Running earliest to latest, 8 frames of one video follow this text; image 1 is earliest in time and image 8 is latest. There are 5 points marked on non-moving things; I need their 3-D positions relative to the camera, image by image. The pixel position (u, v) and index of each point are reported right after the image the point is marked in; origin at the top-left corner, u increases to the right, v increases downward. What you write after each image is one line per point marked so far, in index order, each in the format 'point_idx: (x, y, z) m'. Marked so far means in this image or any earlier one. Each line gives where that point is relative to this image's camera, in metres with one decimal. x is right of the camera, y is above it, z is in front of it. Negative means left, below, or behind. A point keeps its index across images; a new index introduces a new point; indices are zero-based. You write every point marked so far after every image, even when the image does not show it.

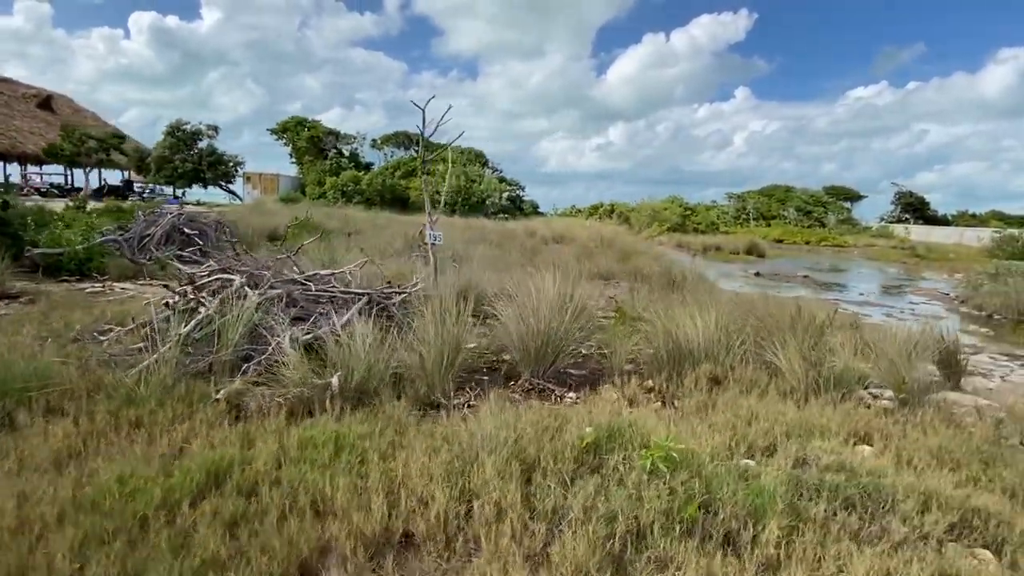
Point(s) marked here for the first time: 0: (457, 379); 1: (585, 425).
0: (-0.5, -0.8, +4.7) m
1: (+0.4, -0.8, +3.5) m
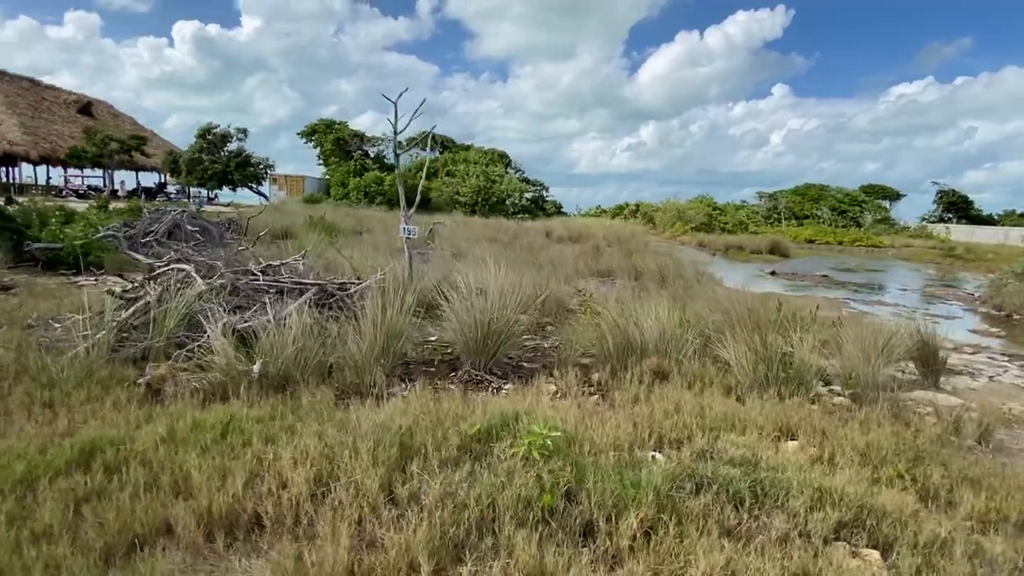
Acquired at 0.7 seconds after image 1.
0: (-1.0, -0.7, +4.6) m
1: (-0.1, -0.7, +3.4) m
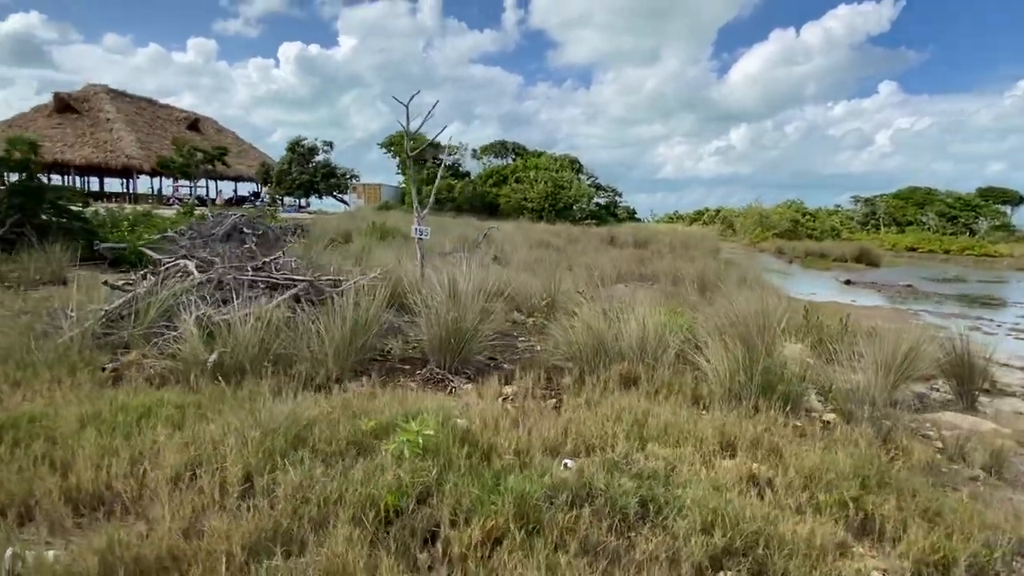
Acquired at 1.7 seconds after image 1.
0: (-1.3, -0.6, +4.6) m
1: (-0.6, -0.7, +3.4) m
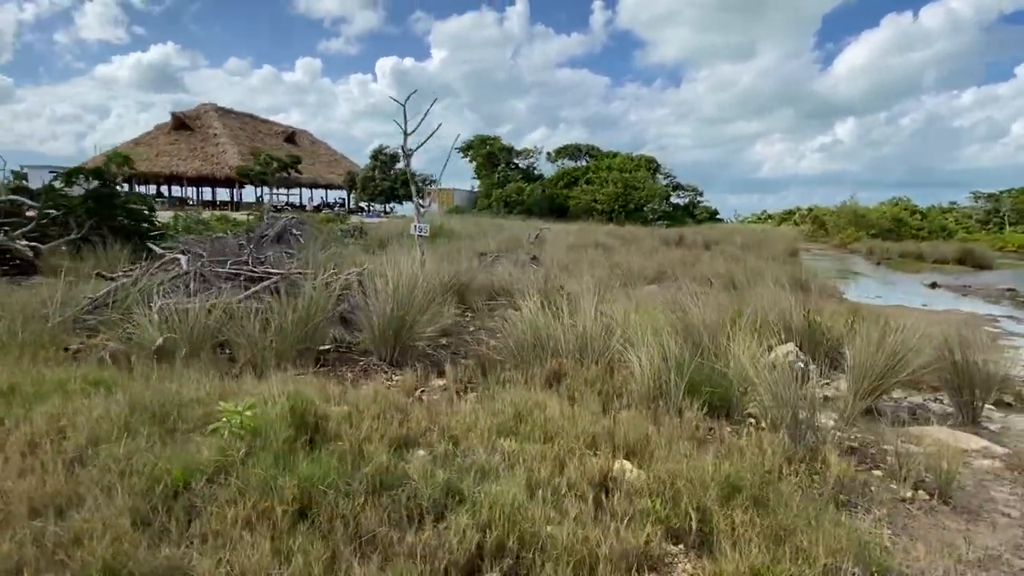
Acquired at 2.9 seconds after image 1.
0: (-1.8, -0.6, +4.8) m
1: (-1.4, -0.6, +3.4) m
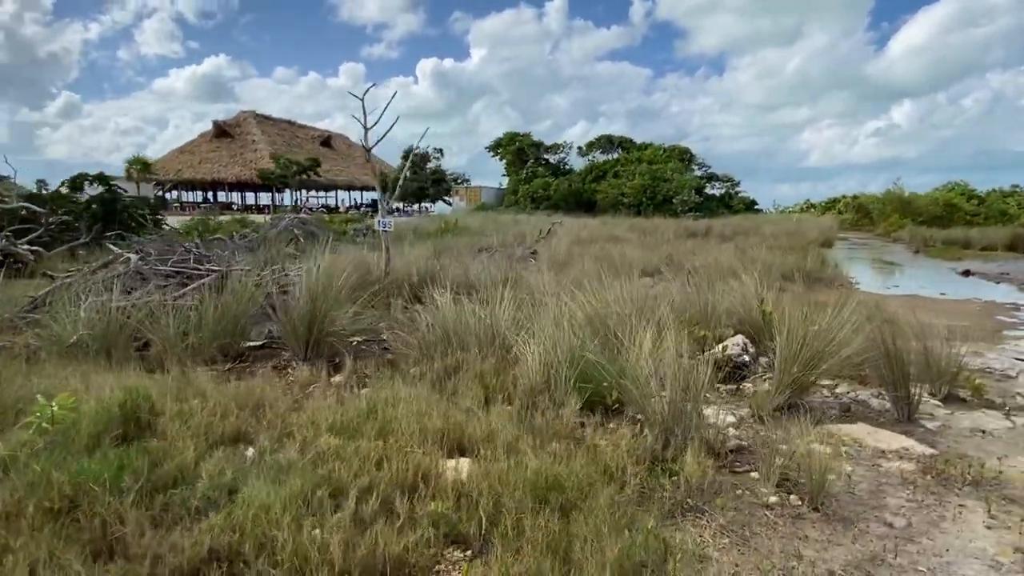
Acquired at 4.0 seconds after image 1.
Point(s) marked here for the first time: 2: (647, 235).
0: (-2.5, -0.5, +4.7) m
1: (-2.2, -0.6, +3.3) m
2: (+4.8, +1.8, +19.9) m
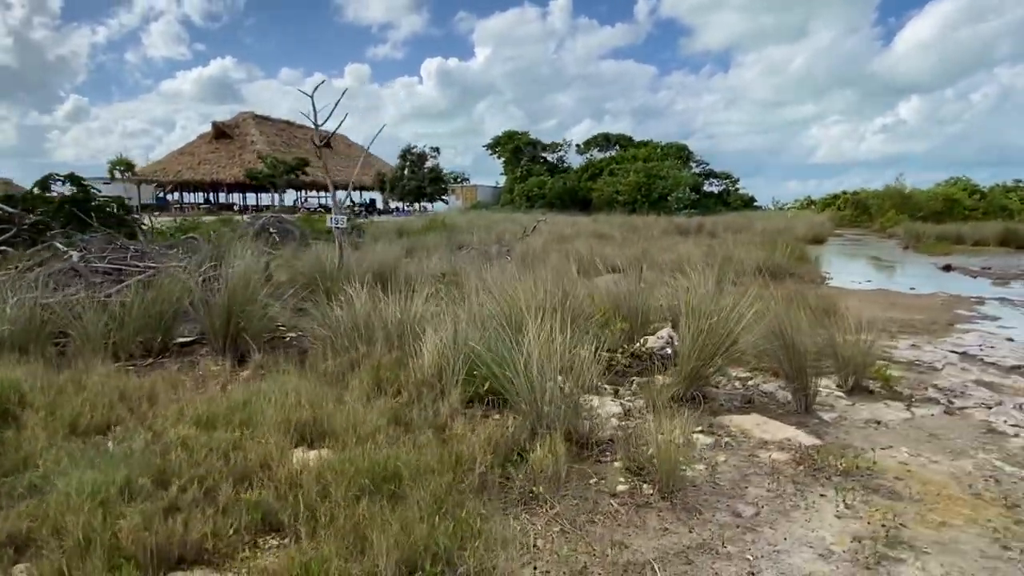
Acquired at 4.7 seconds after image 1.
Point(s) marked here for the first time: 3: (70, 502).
0: (-3.2, -0.5, +4.8) m
1: (-2.9, -0.5, +3.4) m
2: (+4.2, +1.9, +19.8) m
3: (-1.6, -0.8, +2.1) m
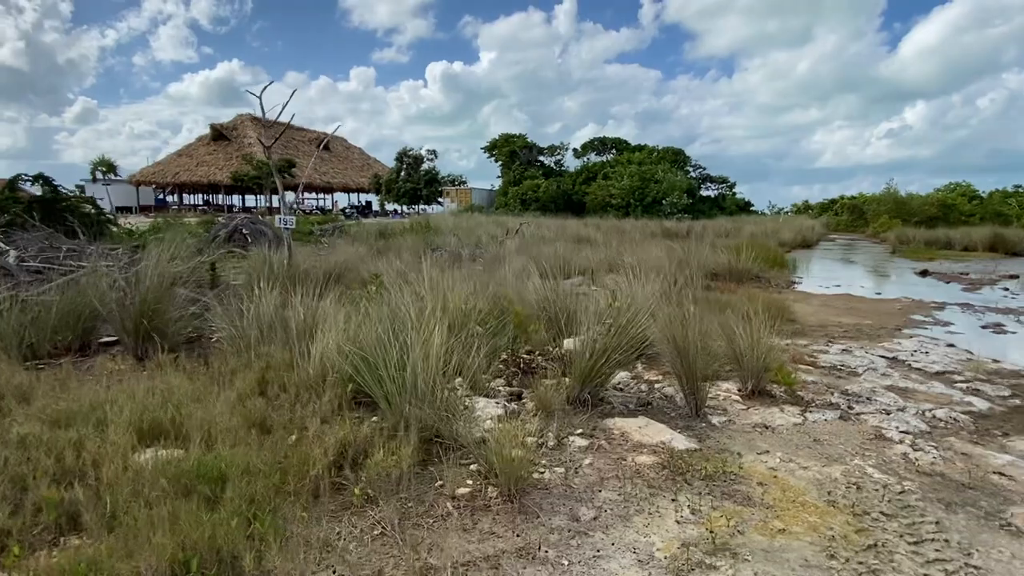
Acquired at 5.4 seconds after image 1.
0: (-3.9, -0.5, +4.8) m
1: (-3.6, -0.5, +3.4) m
2: (+3.7, +1.8, +19.8) m
3: (-2.3, -0.8, +2.1) m
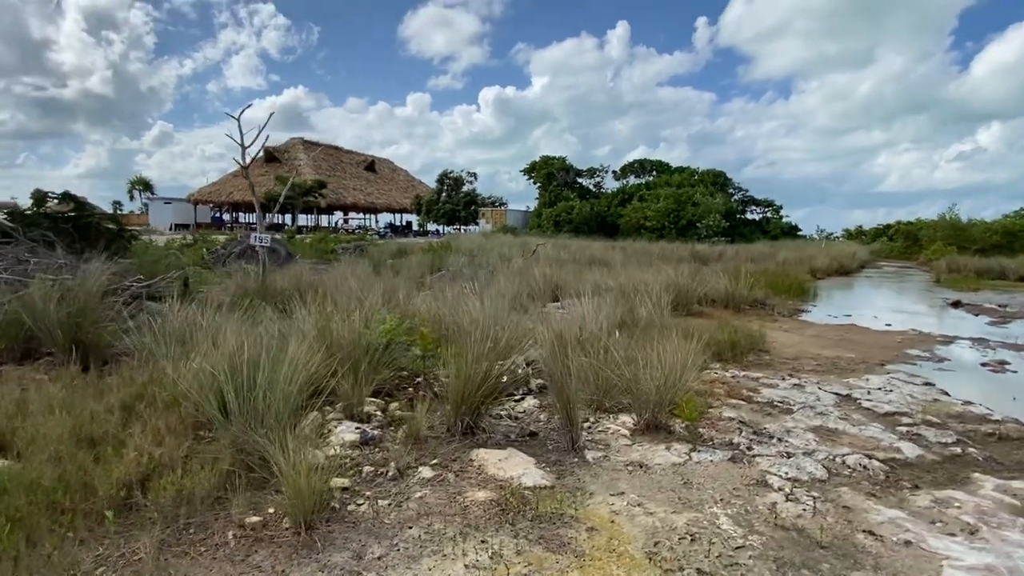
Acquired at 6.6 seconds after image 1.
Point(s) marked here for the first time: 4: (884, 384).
0: (-4.6, -0.6, +5.0) m
1: (-4.4, -0.6, +3.6) m
2: (+4.3, +1.0, +19.4) m
3: (-3.3, -0.8, +2.2) m
4: (+3.5, -0.9, +5.3) m
